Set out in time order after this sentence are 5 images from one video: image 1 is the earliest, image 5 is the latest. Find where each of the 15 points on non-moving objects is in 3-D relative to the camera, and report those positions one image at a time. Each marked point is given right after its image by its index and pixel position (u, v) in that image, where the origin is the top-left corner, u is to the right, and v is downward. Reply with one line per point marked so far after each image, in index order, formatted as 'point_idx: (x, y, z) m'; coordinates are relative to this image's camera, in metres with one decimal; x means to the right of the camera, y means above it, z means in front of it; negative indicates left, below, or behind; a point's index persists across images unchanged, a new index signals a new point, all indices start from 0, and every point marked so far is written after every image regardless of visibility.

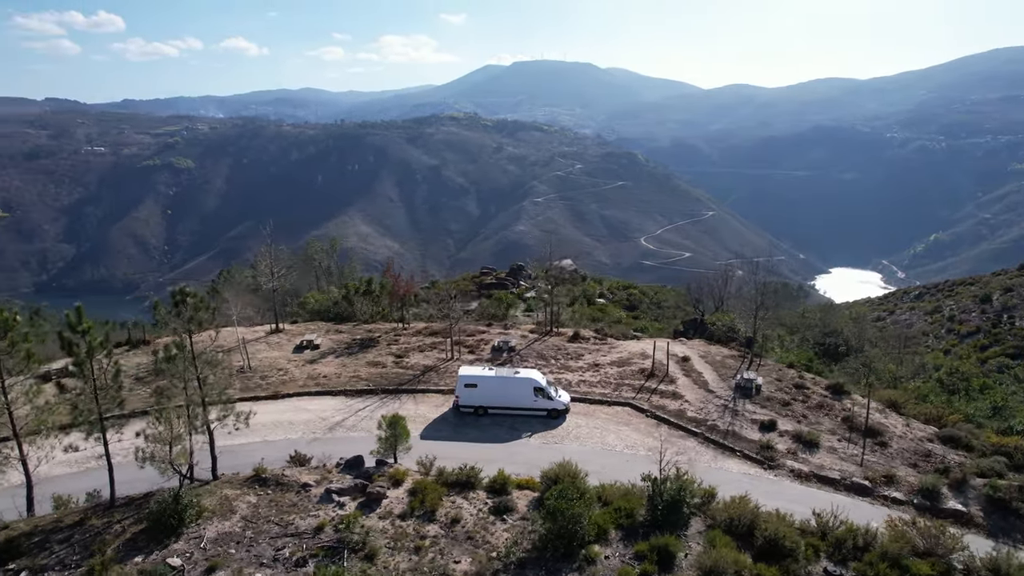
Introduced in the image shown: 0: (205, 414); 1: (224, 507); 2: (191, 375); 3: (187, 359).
0: (-7.2, -3.0, +15.4) m
1: (-6.1, -4.6, +13.9) m
2: (-7.5, -2.0, +15.2) m
3: (-7.5, -1.7, +15.1) m
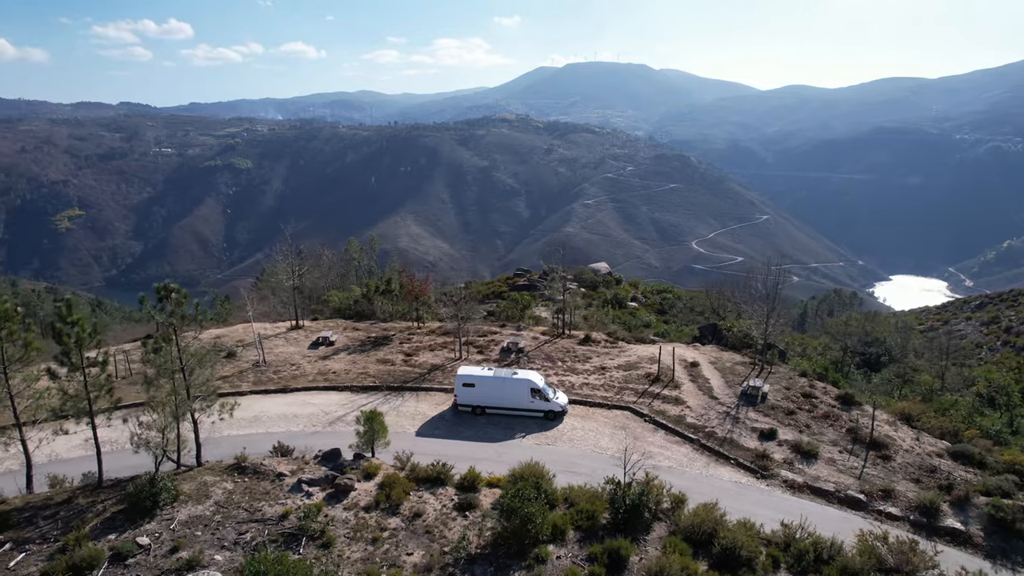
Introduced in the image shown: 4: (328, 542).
0: (-7.9, -2.9, +16.2) m
1: (-6.9, -4.5, +14.6) m
2: (-8.2, -1.9, +16.1) m
3: (-8.2, -1.6, +15.9) m
4: (-3.7, -5.0, +13.1) m
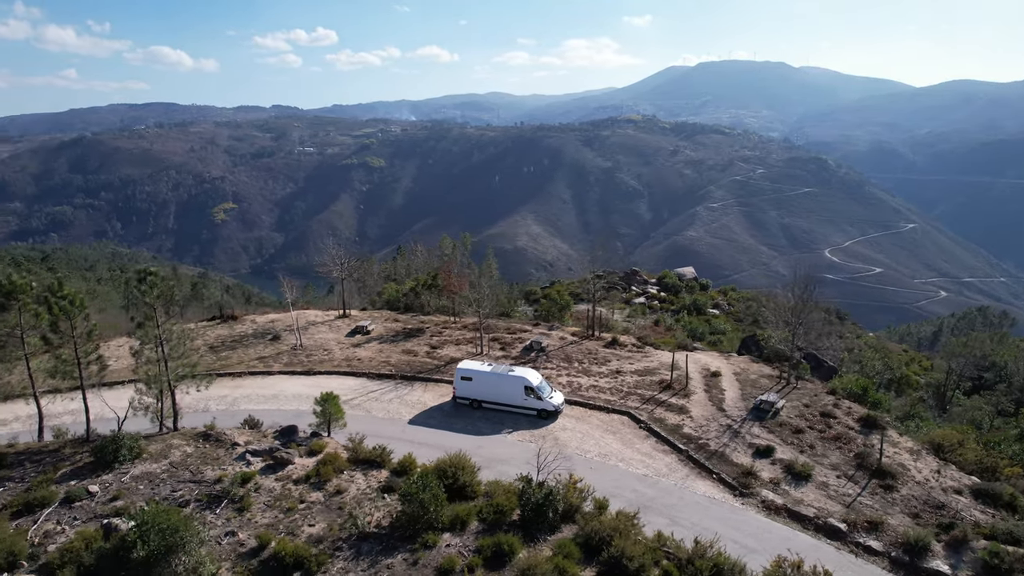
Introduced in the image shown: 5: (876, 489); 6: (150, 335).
0: (-9.4, -2.4, +18.2) m
1: (-8.8, -4.1, +16.5) m
2: (-9.6, -1.5, +18.1) m
3: (-9.7, -1.1, +18.0) m
4: (-5.8, -4.8, +14.3) m
5: (+10.9, -6.0, +19.7) m
6: (-9.7, -1.3, +17.9) m
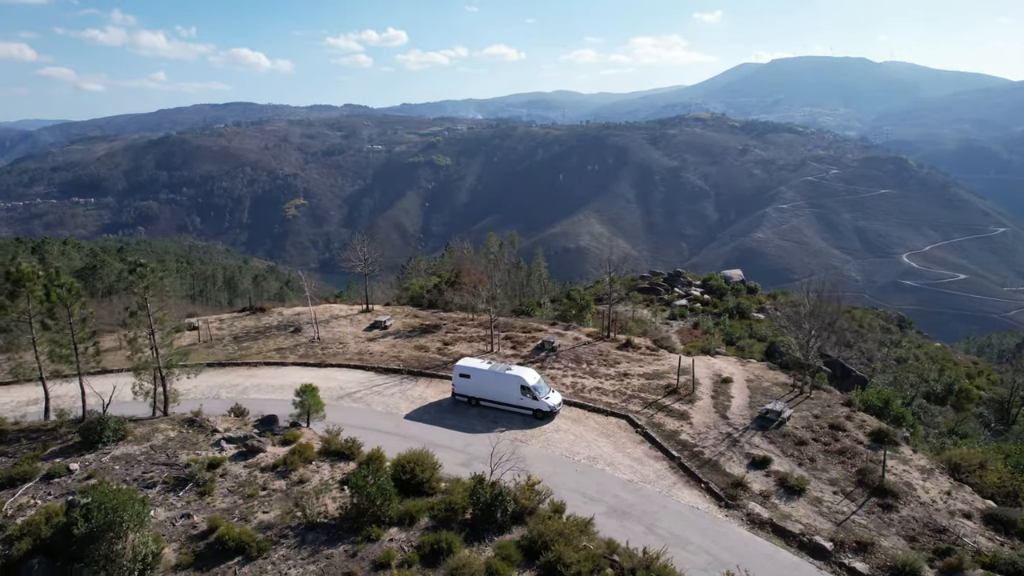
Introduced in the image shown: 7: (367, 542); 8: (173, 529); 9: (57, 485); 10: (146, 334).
0: (-10.0, -2.2, +19.1) m
1: (-9.6, -3.9, +17.3) m
2: (-10.3, -1.2, +19.0) m
3: (-10.3, -0.8, +18.9) m
4: (-6.9, -4.6, +14.9) m
5: (+10.3, -6.2, +18.6) m
6: (-10.4, -1.0, +18.8) m
7: (-3.0, -5.2, +13.6) m
8: (-7.0, -5.0, +13.6) m
9: (-10.2, -4.4, +14.8) m
10: (-10.3, -1.3, +18.9) m
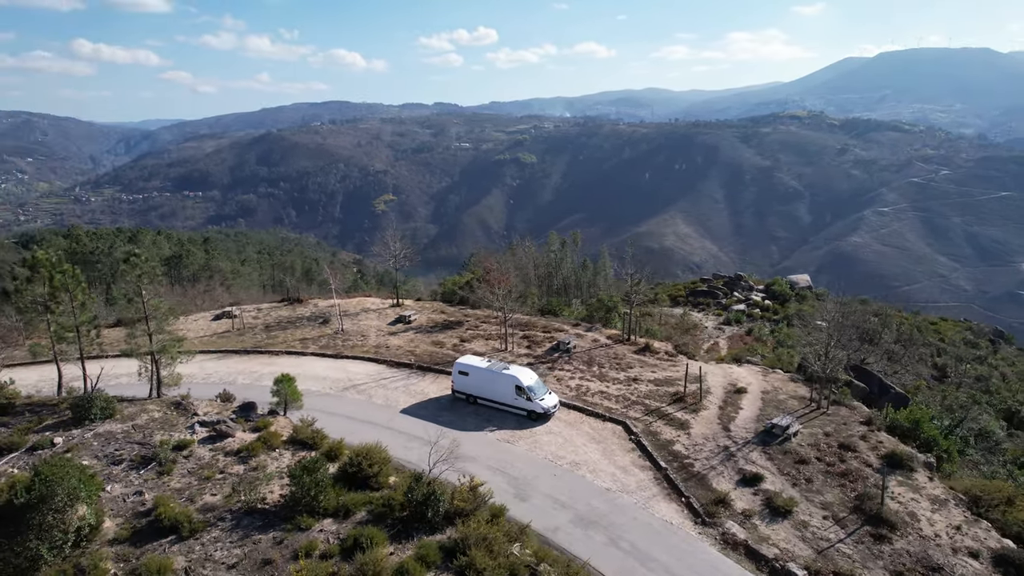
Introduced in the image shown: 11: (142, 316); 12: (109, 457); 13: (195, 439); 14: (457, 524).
0: (-10.7, -1.8, +20.2) m
1: (-10.6, -3.6, +18.4) m
2: (-10.9, -0.8, +20.2) m
3: (-11.0, -0.5, +20.0) m
4: (-8.3, -4.3, +15.6) m
5: (+9.2, -6.5, +17.2) m
6: (-11.1, -0.6, +19.9) m
7: (-4.5, -5.1, +13.8) m
8: (-8.5, -4.7, +14.3) m
9: (-11.5, -4.1, +16.0) m
10: (-11.0, -1.0, +20.0) m
11: (-10.9, -0.9, +20.2) m
12: (-9.8, -4.1, +16.1) m
13: (-8.2, -3.9, +17.2) m
14: (-1.0, -5.3, +14.5) m
